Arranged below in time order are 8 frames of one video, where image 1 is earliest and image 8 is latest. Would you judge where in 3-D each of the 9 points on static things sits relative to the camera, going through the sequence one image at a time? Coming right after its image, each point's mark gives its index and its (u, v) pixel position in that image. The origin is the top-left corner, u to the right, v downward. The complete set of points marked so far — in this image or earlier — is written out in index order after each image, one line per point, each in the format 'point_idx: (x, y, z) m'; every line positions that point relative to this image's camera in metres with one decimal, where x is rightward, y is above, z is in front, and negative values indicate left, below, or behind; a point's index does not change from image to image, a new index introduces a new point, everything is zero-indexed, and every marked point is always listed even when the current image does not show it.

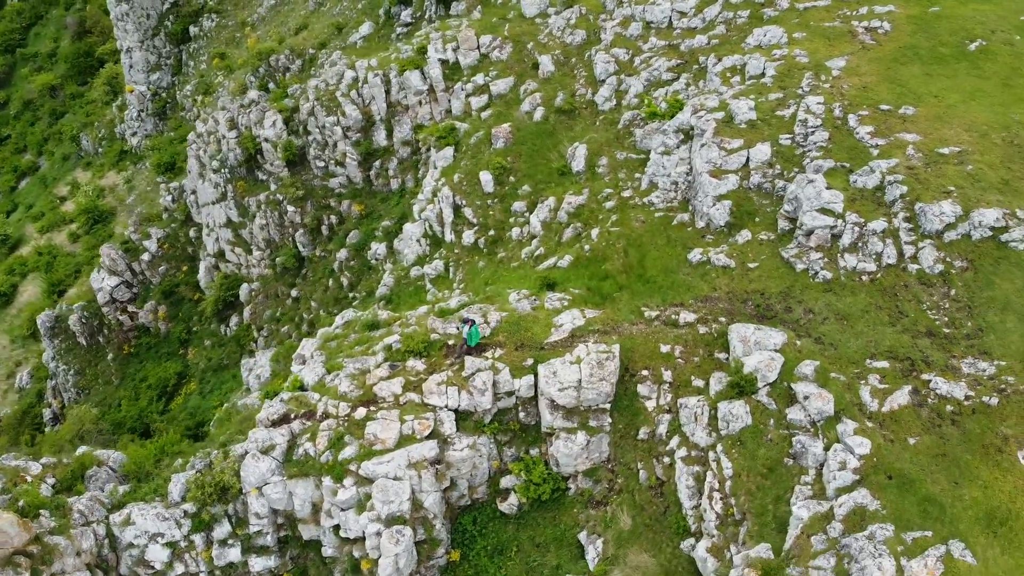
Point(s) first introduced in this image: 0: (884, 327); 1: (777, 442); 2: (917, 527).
0: (+9.1, -1.0, +19.8) m
1: (+6.2, -3.6, +18.9) m
2: (+7.9, -4.6, +15.6) m
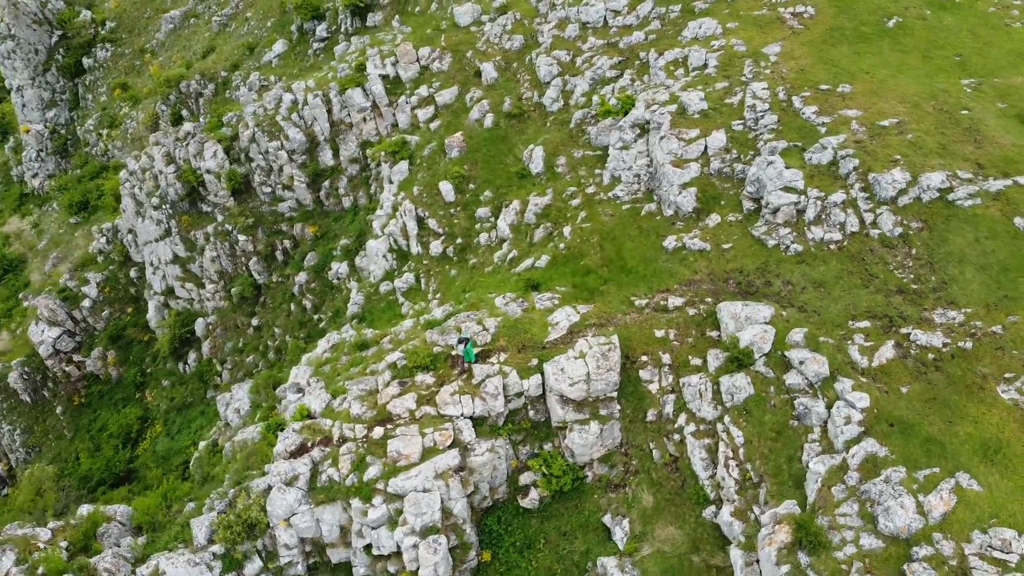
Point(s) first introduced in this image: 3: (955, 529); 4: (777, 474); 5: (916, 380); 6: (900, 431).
0: (+9.3, -0.1, +21.8) m
1: (+6.8, -3.0, +20.6) m
2: (+9.0, -3.8, +17.5) m
3: (+8.9, -4.8, +16.2) m
4: (+6.4, -4.5, +19.7) m
5: (+9.6, -2.2, +19.1) m
6: (+8.8, -3.2, +18.3) m
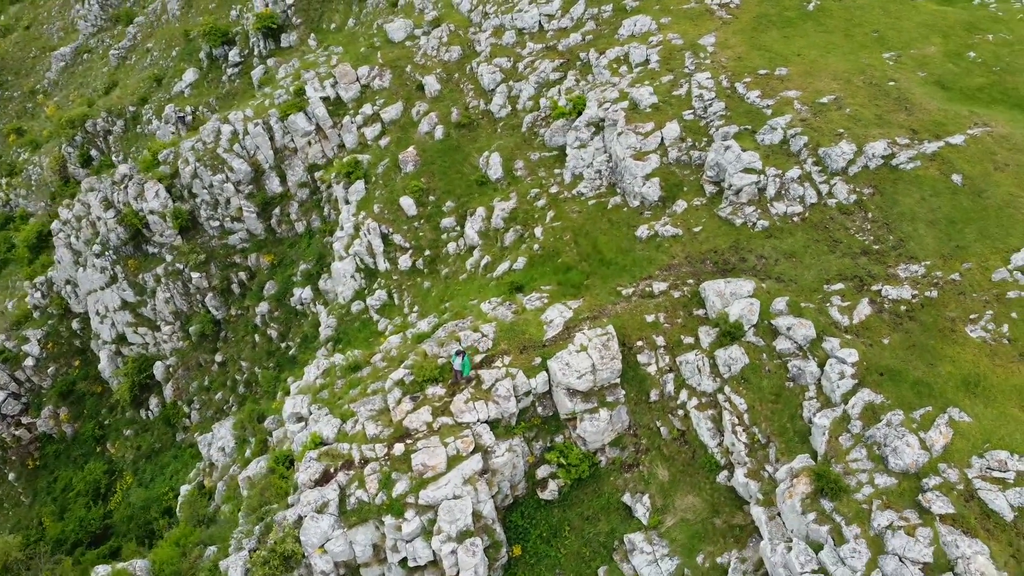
0: (+9.2, +0.9, +23.8) m
1: (+7.3, -2.3, +22.4) m
2: (+9.8, -2.8, +19.5) m
3: (+10.1, -3.8, +18.2) m
4: (+7.2, -3.8, +21.5) m
5: (+10.1, -1.1, +21.3) m
6: (+9.5, -2.3, +20.3) m
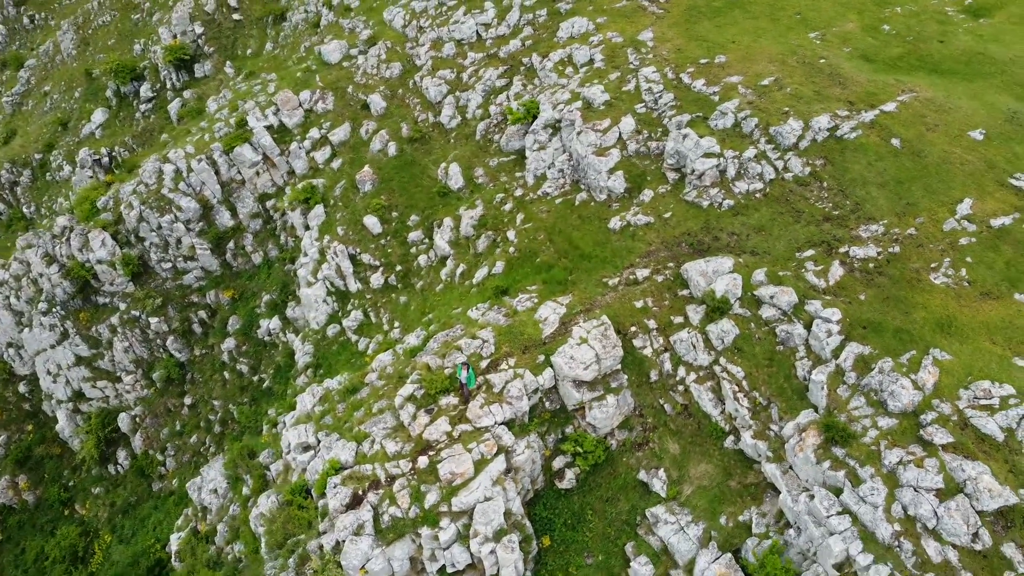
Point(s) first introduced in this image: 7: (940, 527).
0: (+8.9, +2.0, +25.8) m
1: (+7.6, -1.5, +24.2) m
2: (+10.5, -1.7, +21.7) m
3: (+11.0, -2.6, +20.4) m
4: (+7.8, -3.0, +23.4) m
5: (+10.3, 0.0, +23.4) m
6: (+10.0, -1.1, +22.4) m
7: (+9.9, -5.5, +18.7) m
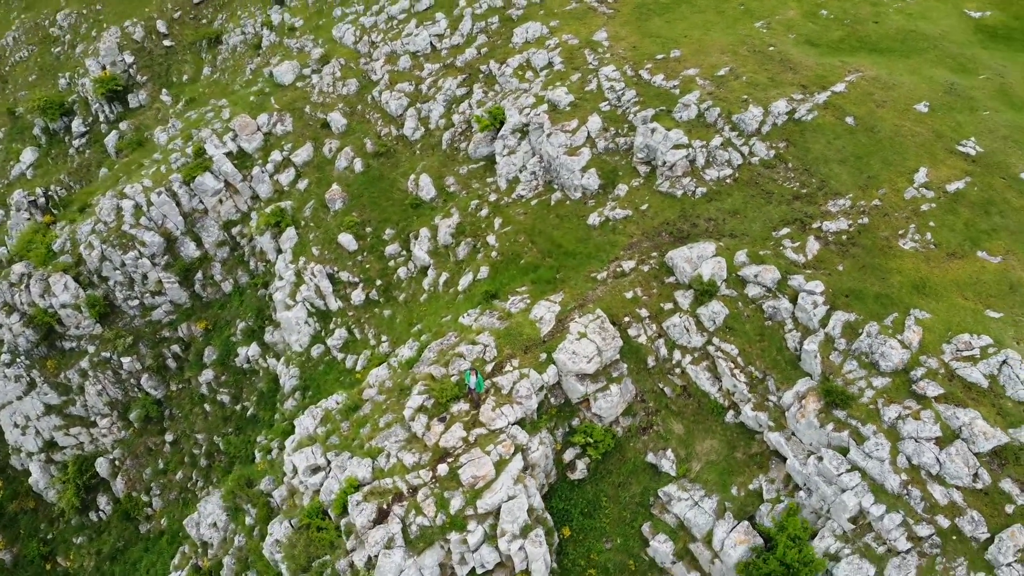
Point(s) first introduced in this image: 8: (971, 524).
0: (+8.5, +2.7, +27.3) m
1: (+7.6, -0.8, +25.6) m
2: (+10.8, -0.7, +23.4) m
3: (+11.5, -1.7, +22.2) m
4: (+8.1, -2.4, +24.8) m
5: (+10.3, +0.9, +25.0) m
6: (+10.2, -0.3, +24.0) m
7: (+10.8, -4.6, +20.3) m
8: (+11.2, -5.7, +19.6) m
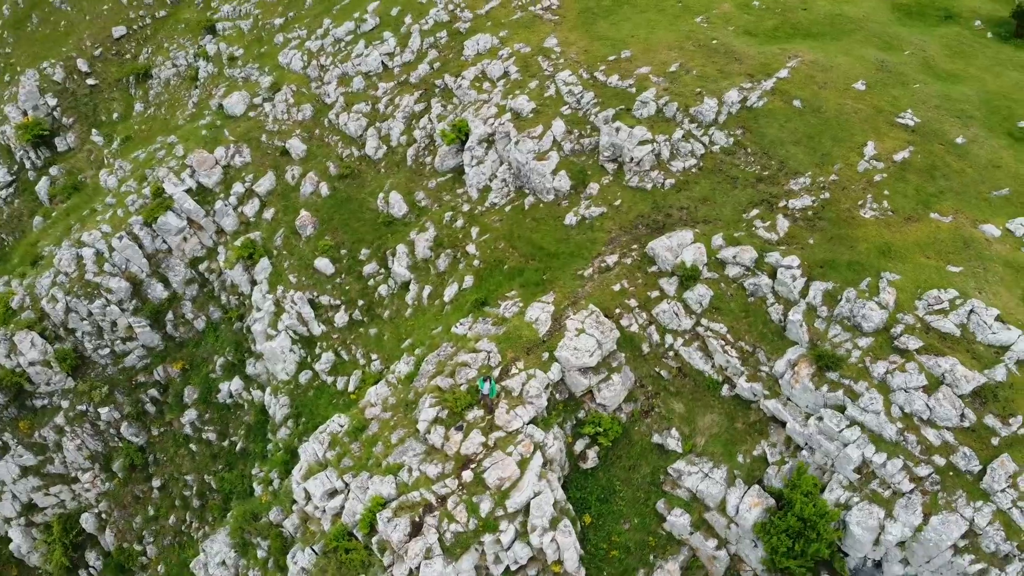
0: (+7.9, +3.5, +29.2) m
1: (+7.6, -0.2, +27.5) m
2: (+10.9, +0.3, +25.5) m
3: (+11.9, -0.5, +24.4) m
4: (+8.3, -1.6, +26.7) m
5: (+10.1, +1.9, +27.1) m
6: (+10.2, +0.7, +26.1) m
7: (+11.7, -3.6, +22.5) m
8: (+12.2, -4.6, +21.9) m
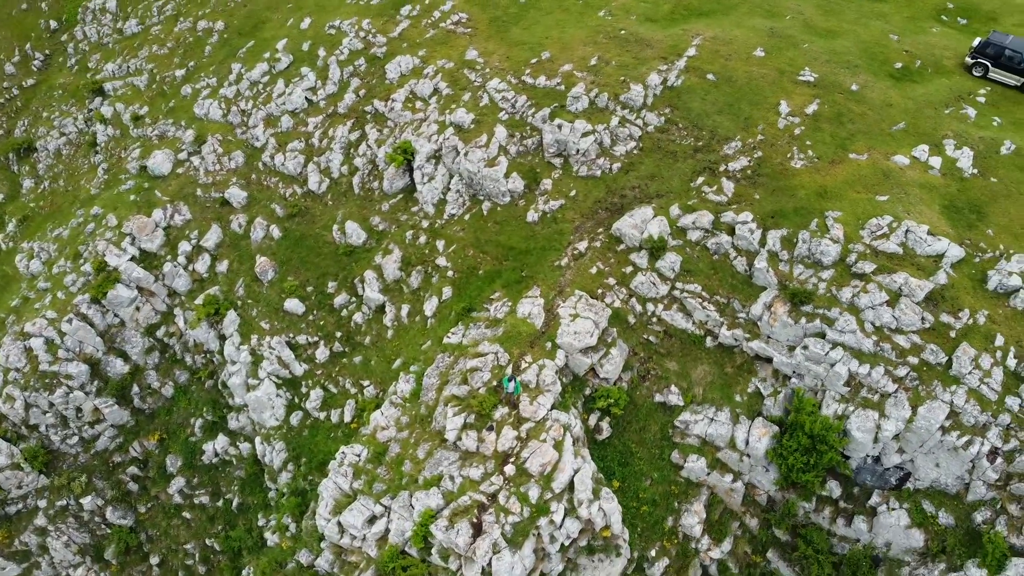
0: (+6.5, +4.9, +32.2) m
1: (+7.2, +1.3, +30.5) m
2: (+10.6, +2.4, +29.2) m
3: (+11.9, +1.8, +28.3) m
4: (+8.3, 0.0, +29.9) m
5: (+9.2, +3.8, +30.6) m
6: (+9.7, +2.6, +29.6) m
7: (+12.7, -1.2, +26.5) m
8: (+13.5, -2.1, +25.9) m
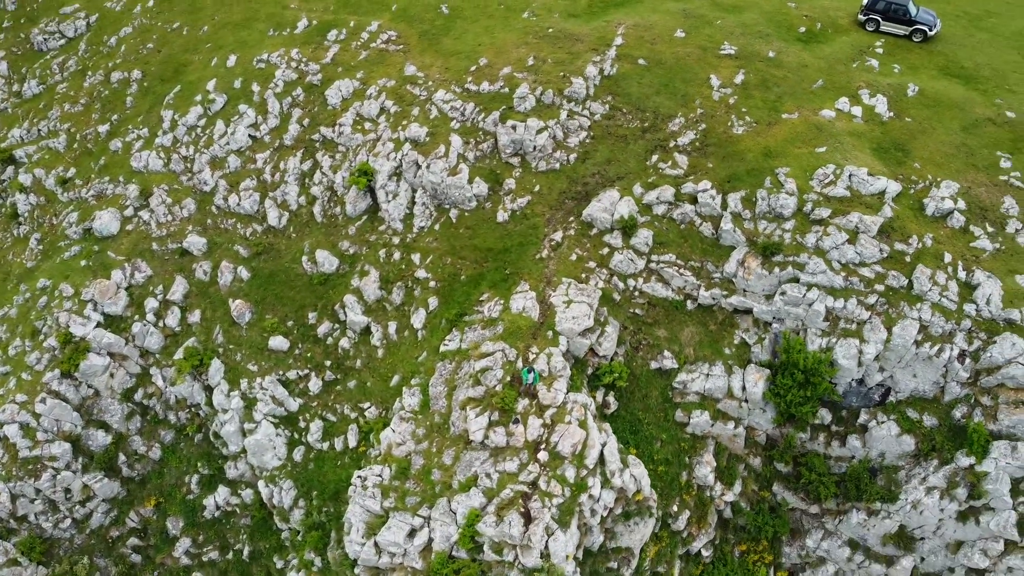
0: (+4.9, +5.9, +34.3) m
1: (+6.4, +2.5, +32.8) m
2: (+9.8, +4.2, +32.0) m
3: (+11.3, +3.9, +31.3) m
4: (+7.8, +1.5, +32.4) m
5: (+8.0, +5.3, +33.1) m
6: (+8.8, +4.3, +32.3) m
7: (+12.8, +1.1, +29.6) m
8: (+13.8, +0.3, +29.2) m
